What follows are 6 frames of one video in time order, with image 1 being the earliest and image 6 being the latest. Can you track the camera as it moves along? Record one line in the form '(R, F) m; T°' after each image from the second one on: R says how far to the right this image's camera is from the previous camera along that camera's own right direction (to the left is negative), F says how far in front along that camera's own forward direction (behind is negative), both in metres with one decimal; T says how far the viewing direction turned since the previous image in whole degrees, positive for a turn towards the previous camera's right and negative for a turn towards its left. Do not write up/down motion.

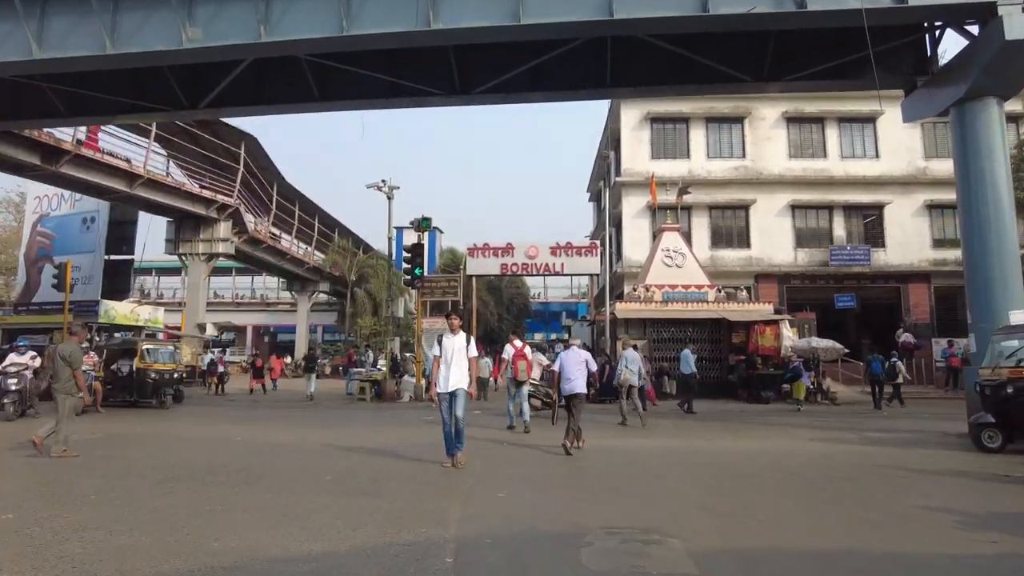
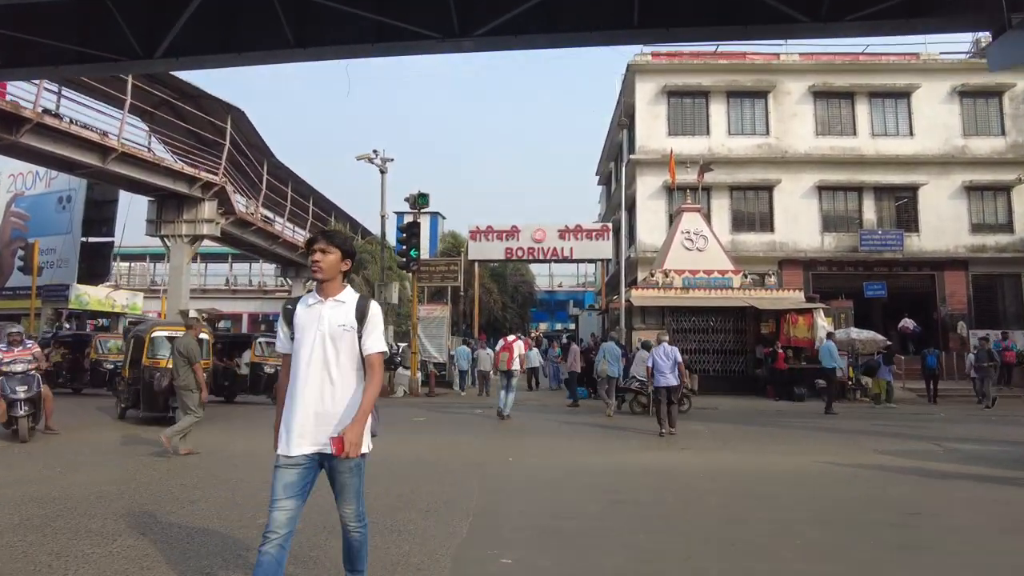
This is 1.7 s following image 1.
(-0.1, +2.2) m; 0°
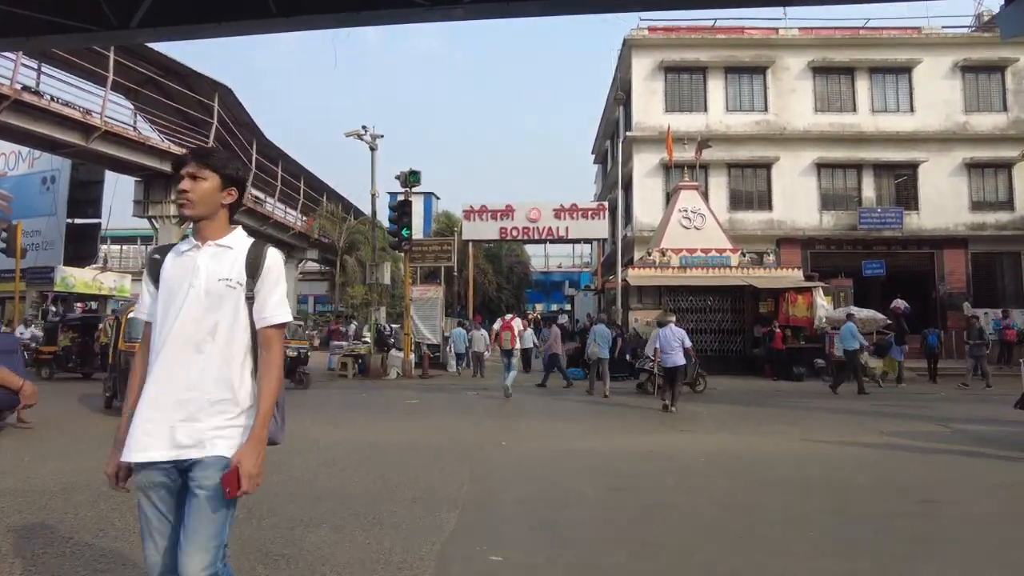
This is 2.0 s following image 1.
(0.0, +0.4) m; 0°
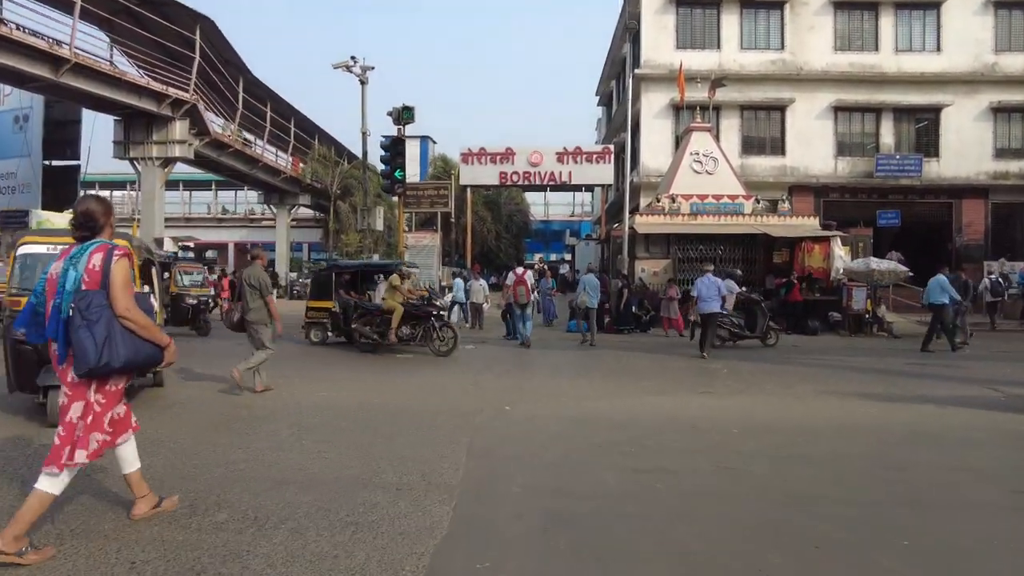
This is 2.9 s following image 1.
(-0.1, +1.2) m; 0°
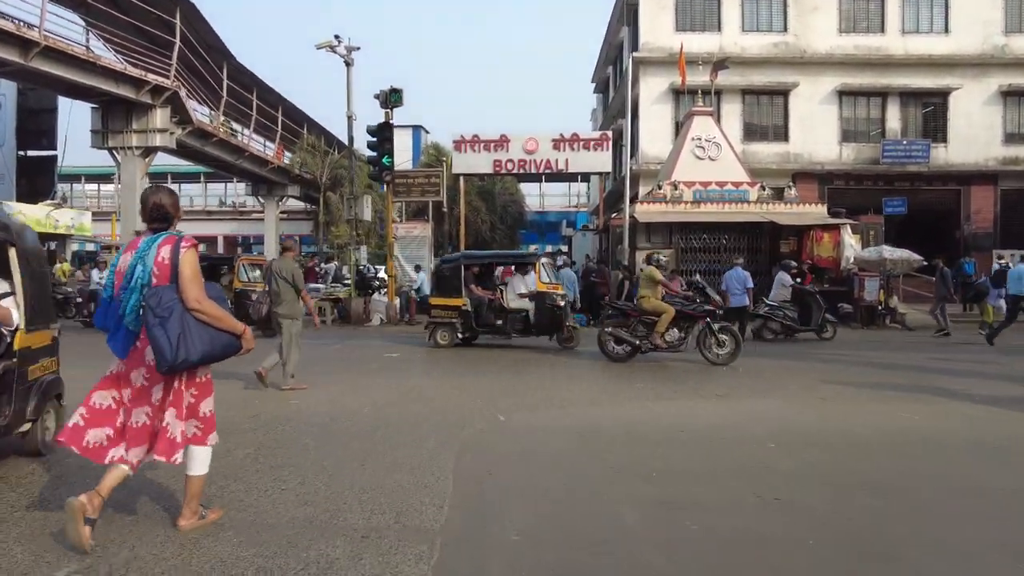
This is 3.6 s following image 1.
(0.0, +1.0) m; 0°
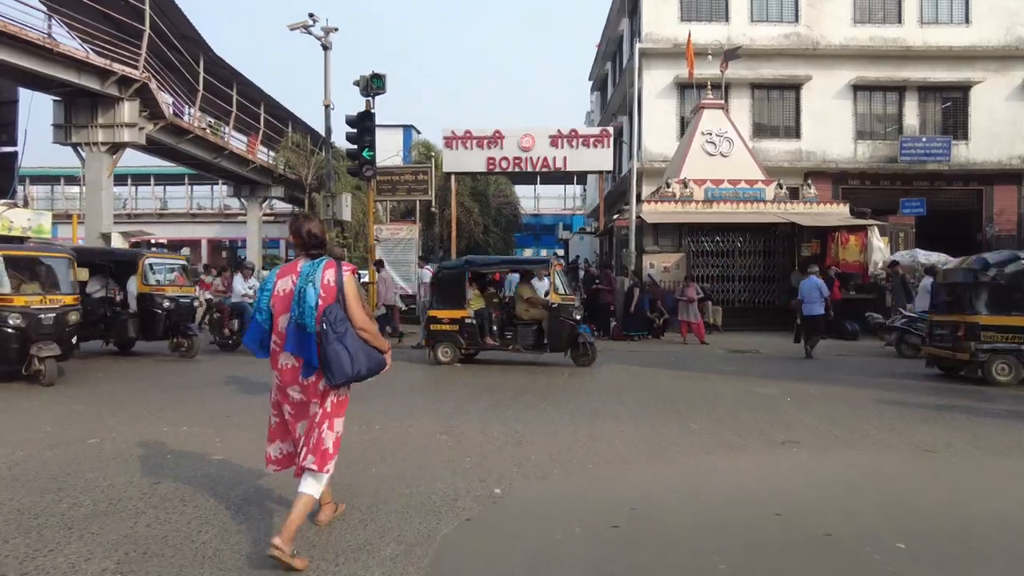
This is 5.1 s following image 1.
(0.0, +1.8) m; +1°
